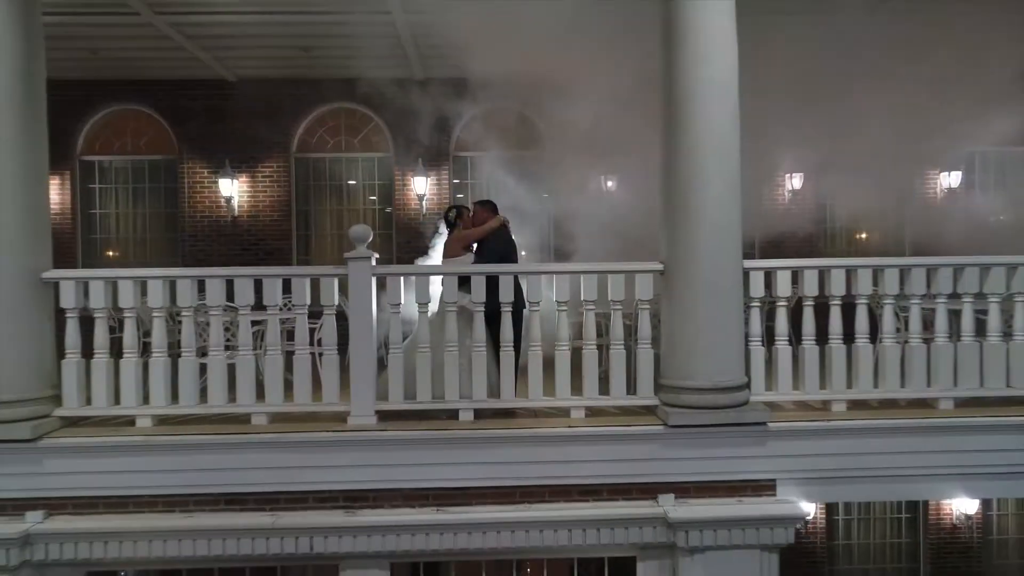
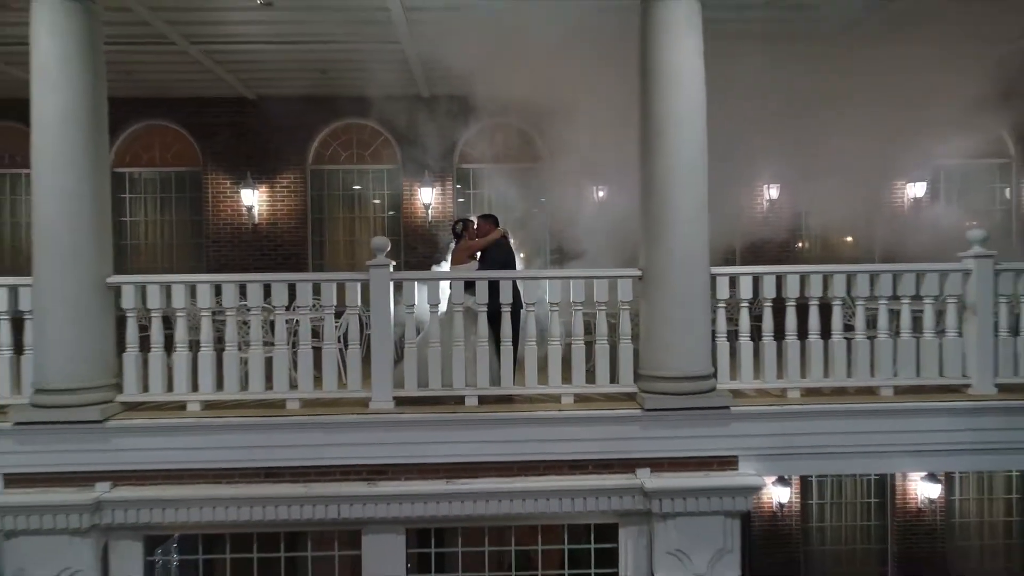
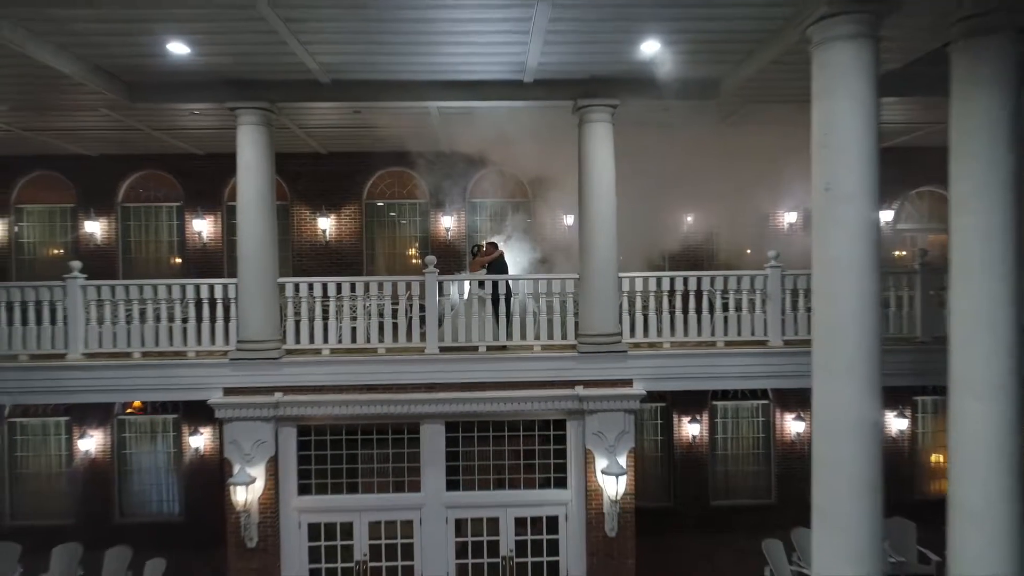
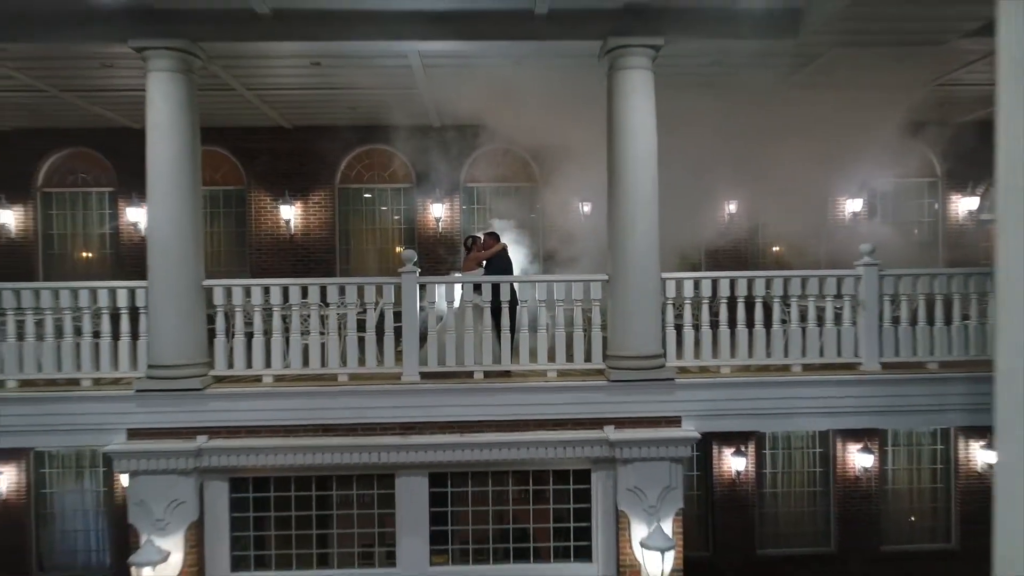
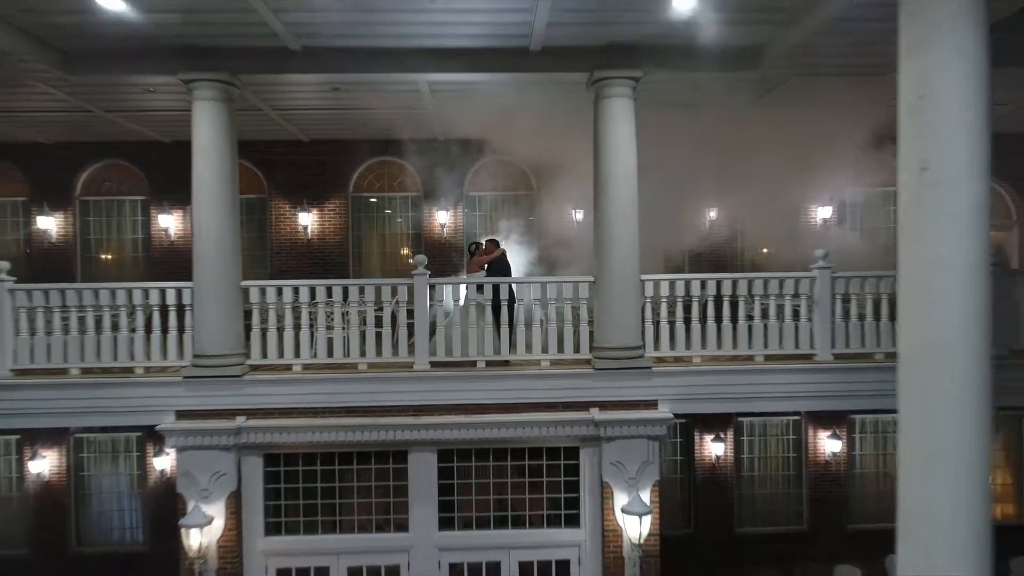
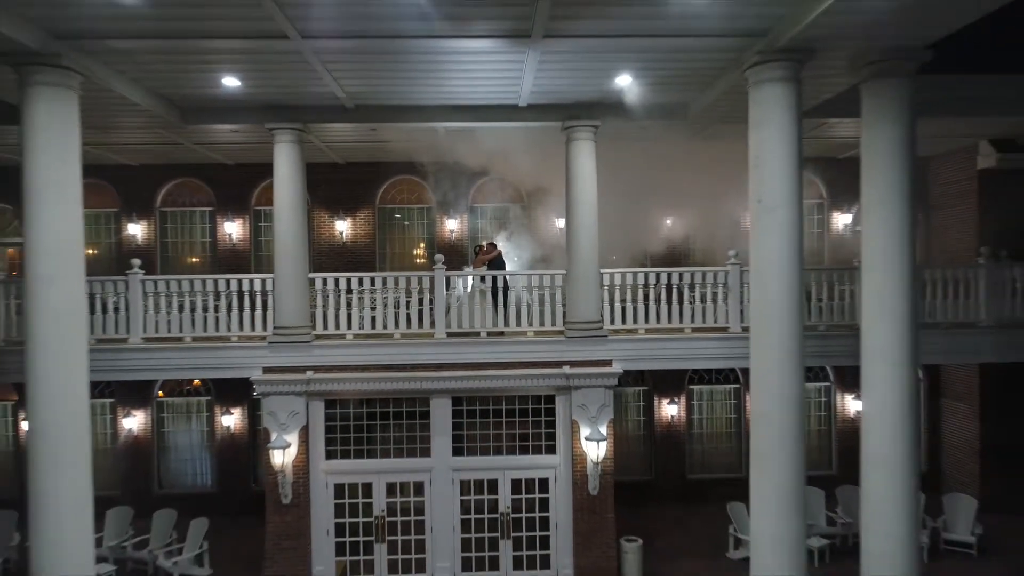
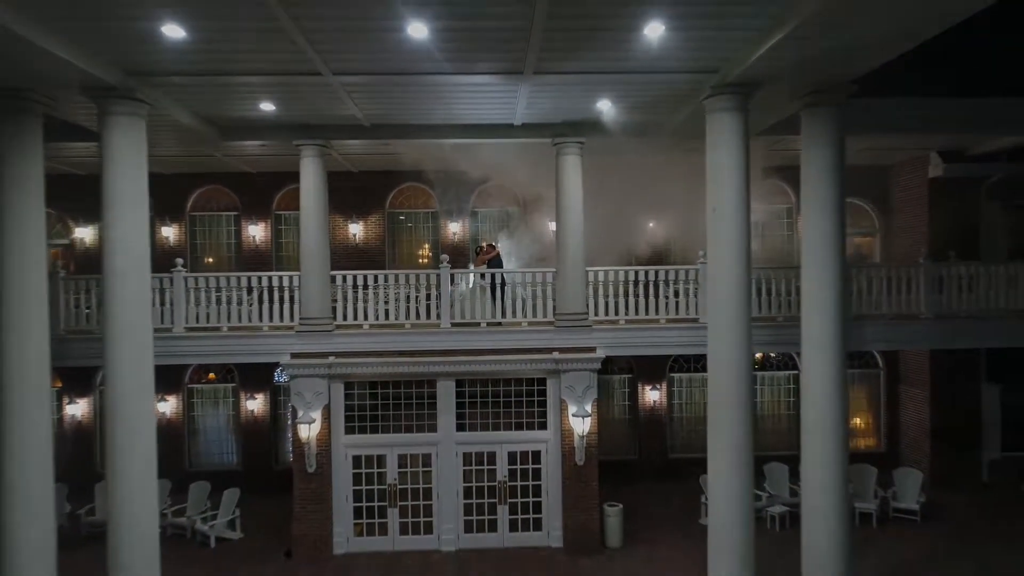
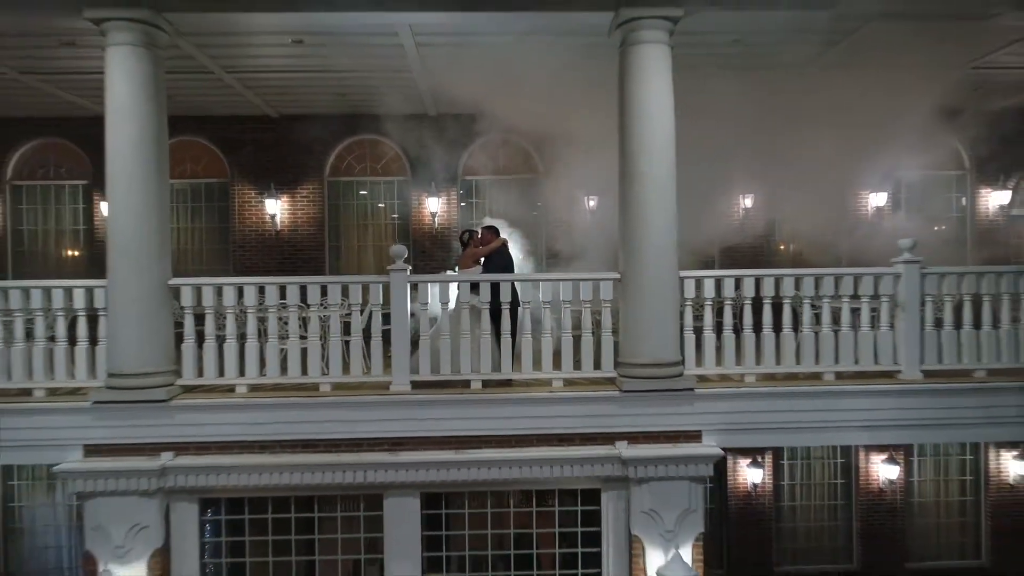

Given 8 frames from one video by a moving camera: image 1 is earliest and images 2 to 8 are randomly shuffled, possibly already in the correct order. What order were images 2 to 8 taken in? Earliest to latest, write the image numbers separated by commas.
2, 8, 4, 5, 3, 6, 7
